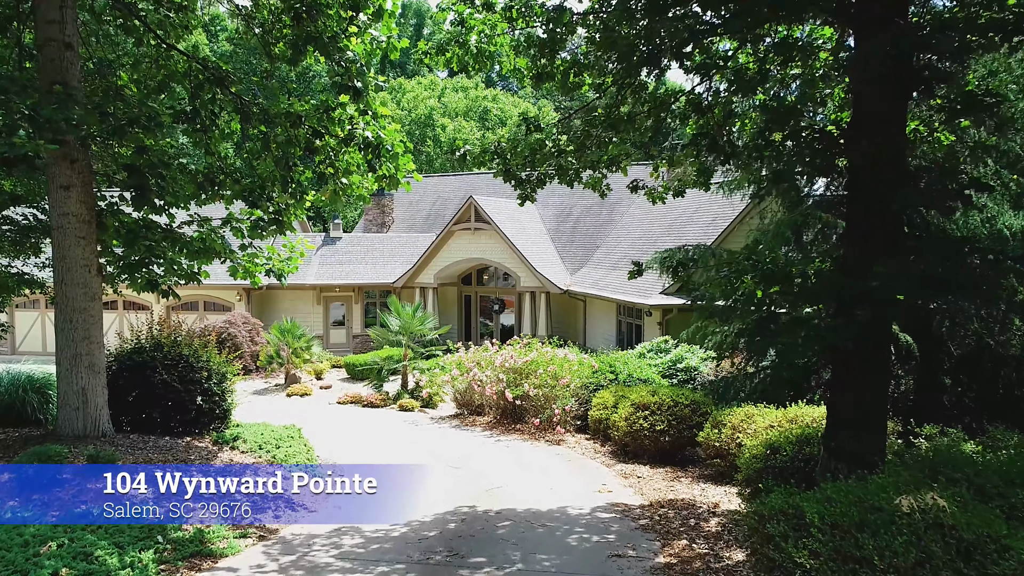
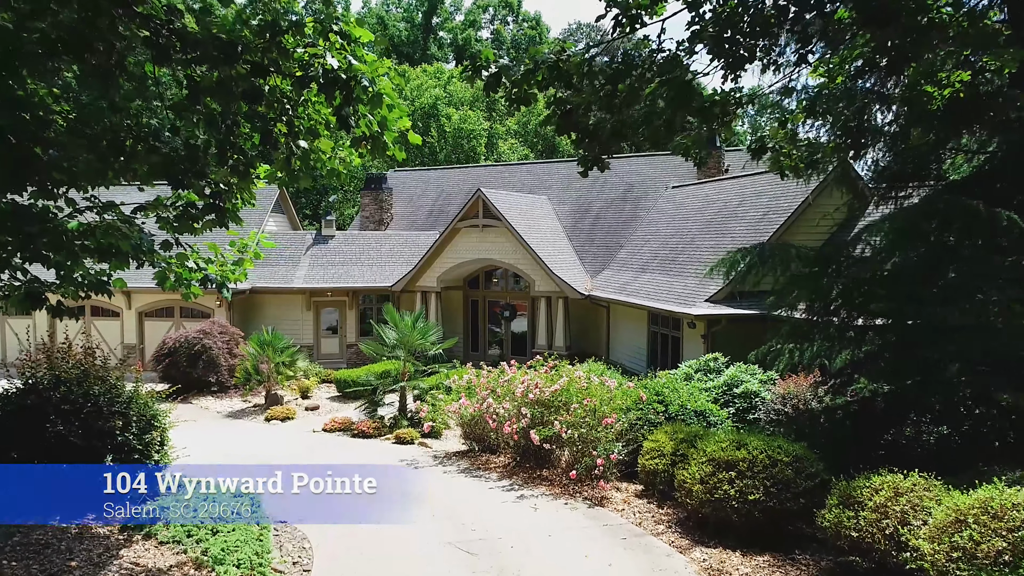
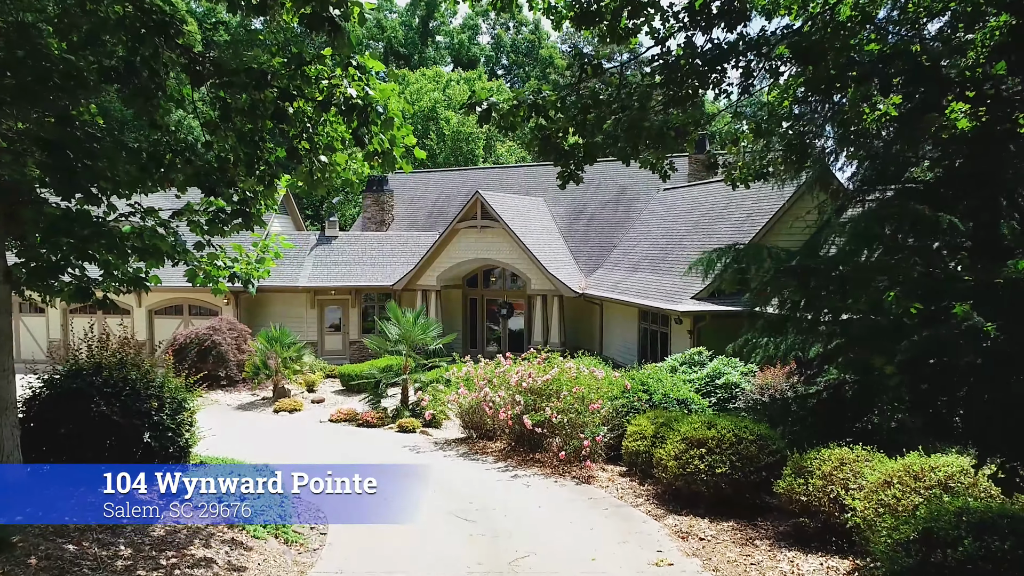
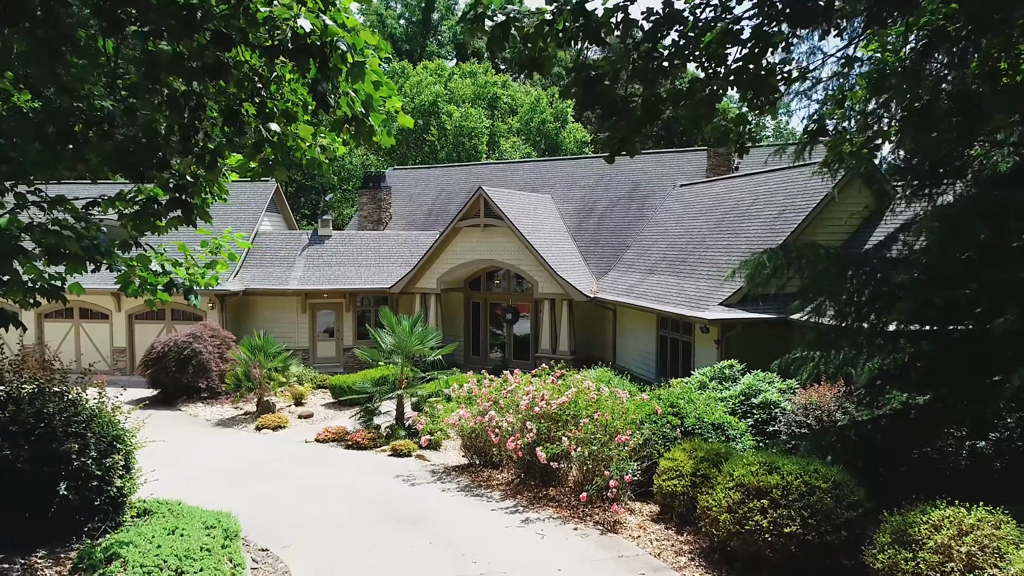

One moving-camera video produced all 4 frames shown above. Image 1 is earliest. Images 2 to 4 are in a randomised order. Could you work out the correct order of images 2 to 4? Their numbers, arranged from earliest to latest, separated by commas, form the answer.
3, 2, 4
